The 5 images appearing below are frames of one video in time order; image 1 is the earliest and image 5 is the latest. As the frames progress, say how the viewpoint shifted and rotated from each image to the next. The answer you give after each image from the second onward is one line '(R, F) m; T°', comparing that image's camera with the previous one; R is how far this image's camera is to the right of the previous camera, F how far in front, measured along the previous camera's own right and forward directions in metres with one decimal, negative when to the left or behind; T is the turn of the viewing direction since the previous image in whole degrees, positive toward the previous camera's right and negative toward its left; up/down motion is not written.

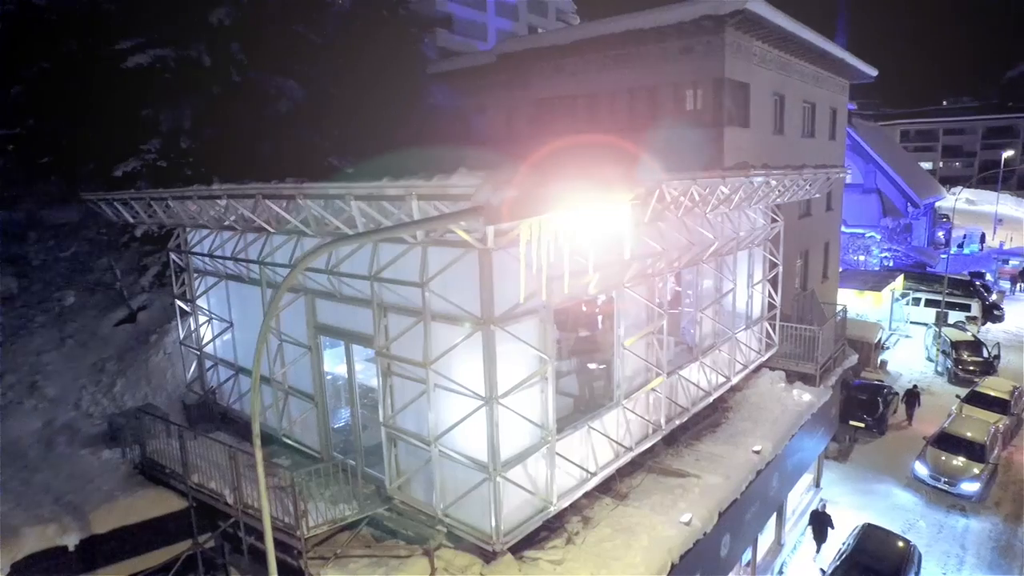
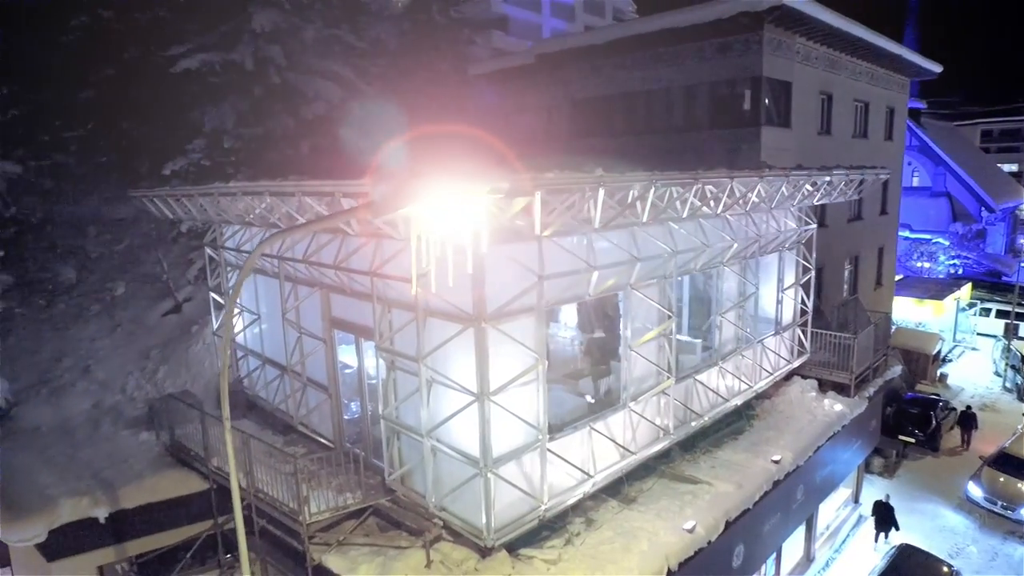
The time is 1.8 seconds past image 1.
(+0.7, 0.0) m; -5°
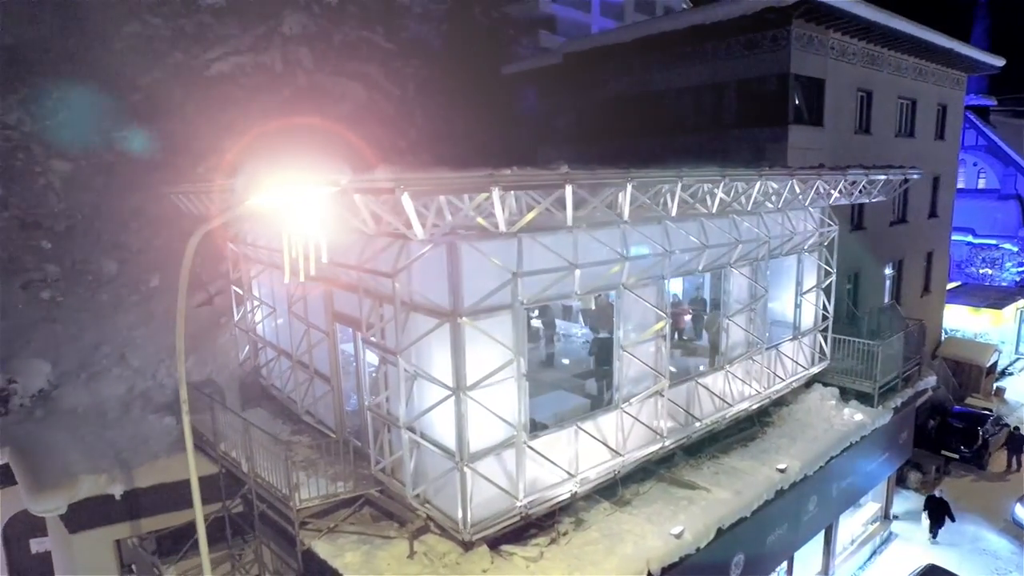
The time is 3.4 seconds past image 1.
(+0.9, 0.0) m; -5°
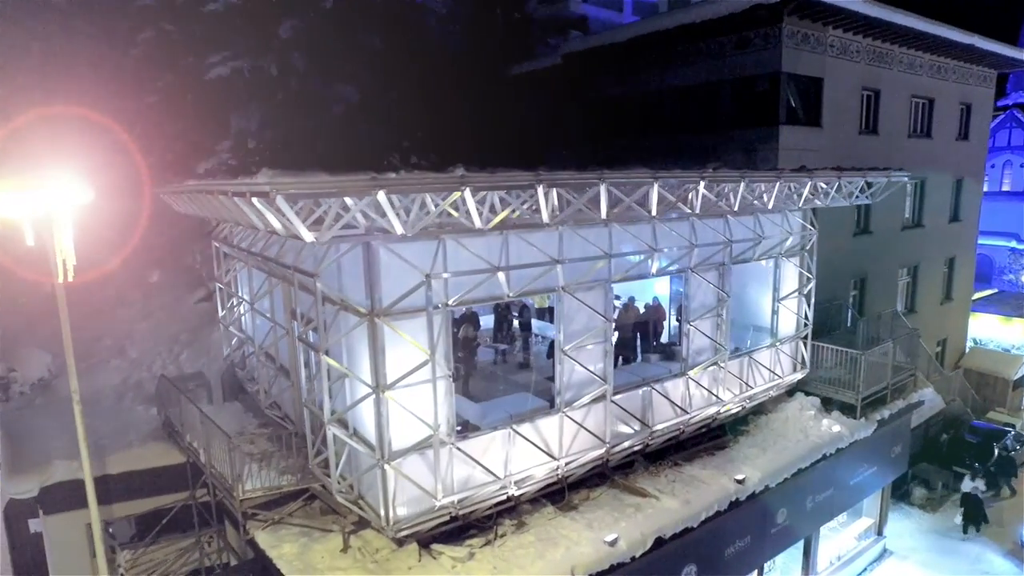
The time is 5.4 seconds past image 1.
(+1.5, 0.0) m; -4°
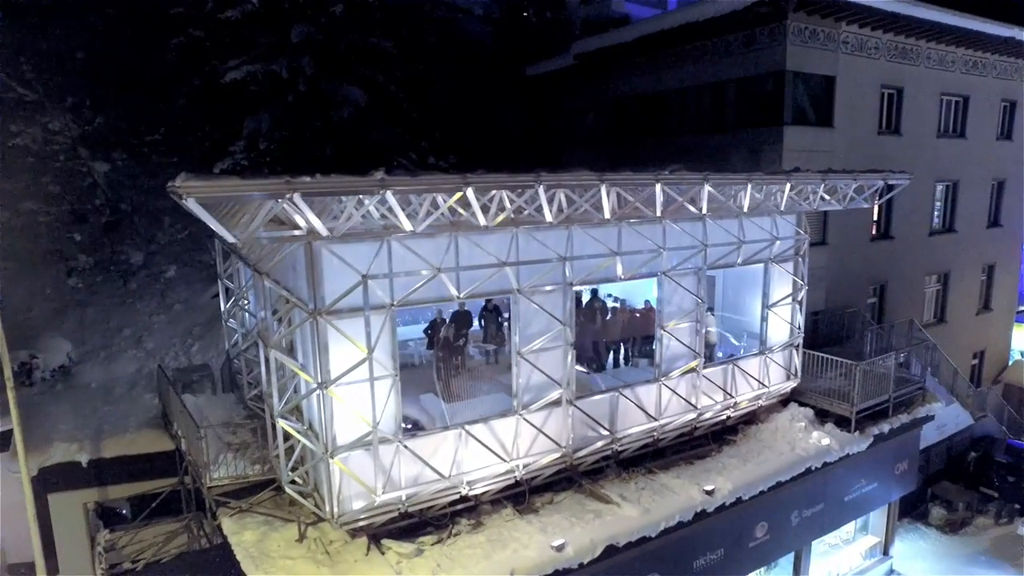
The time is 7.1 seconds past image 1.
(+1.4, 0.0) m; -5°
